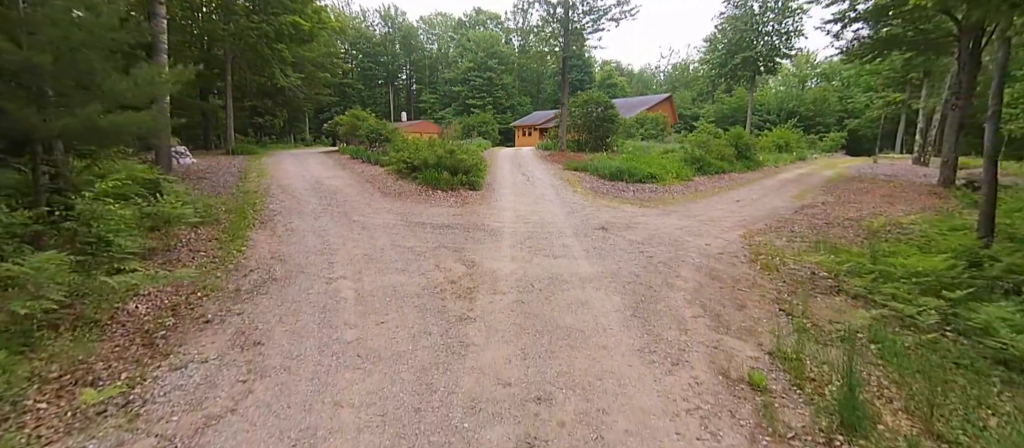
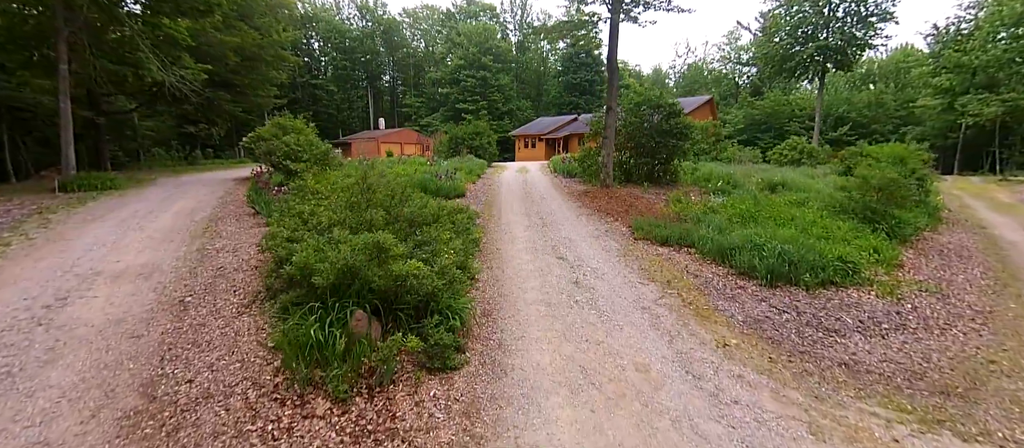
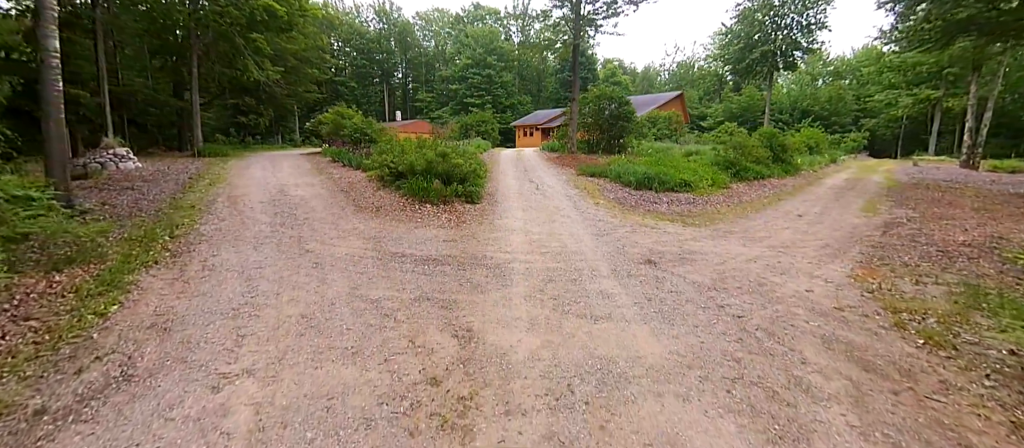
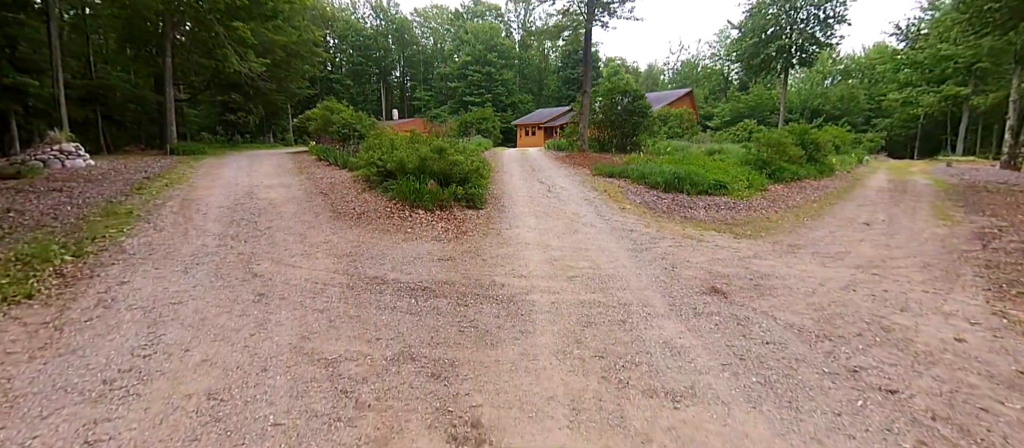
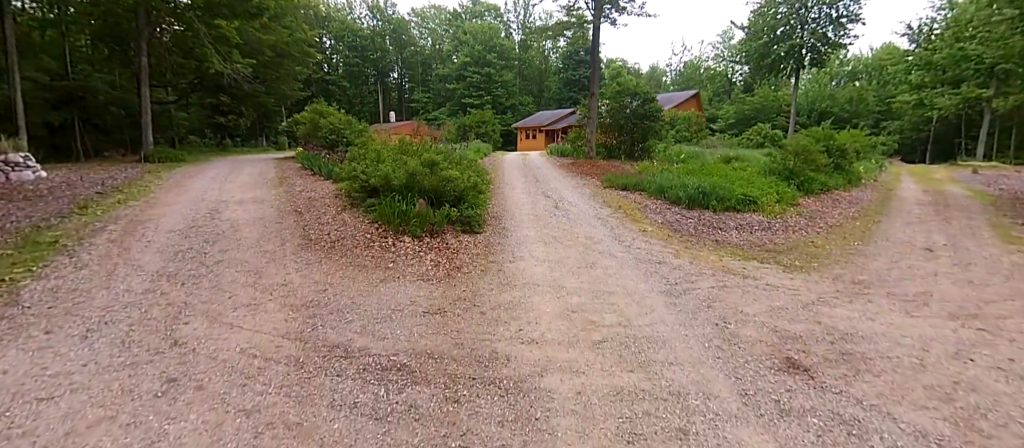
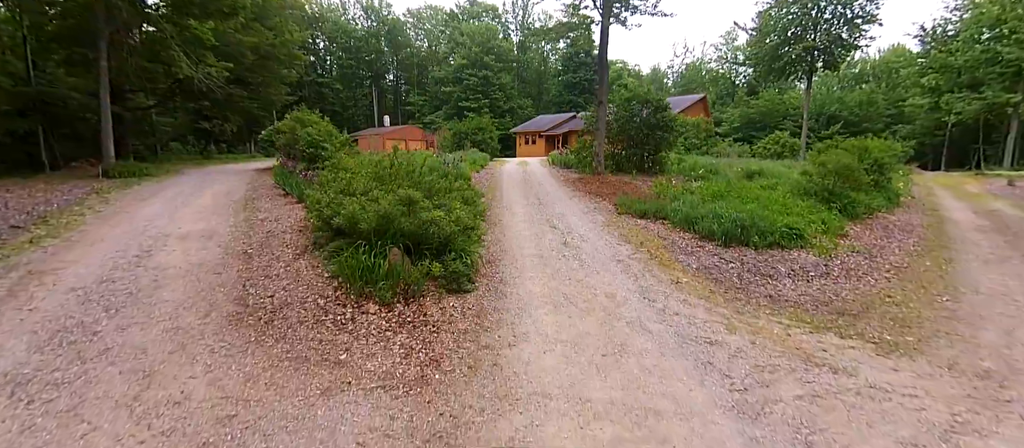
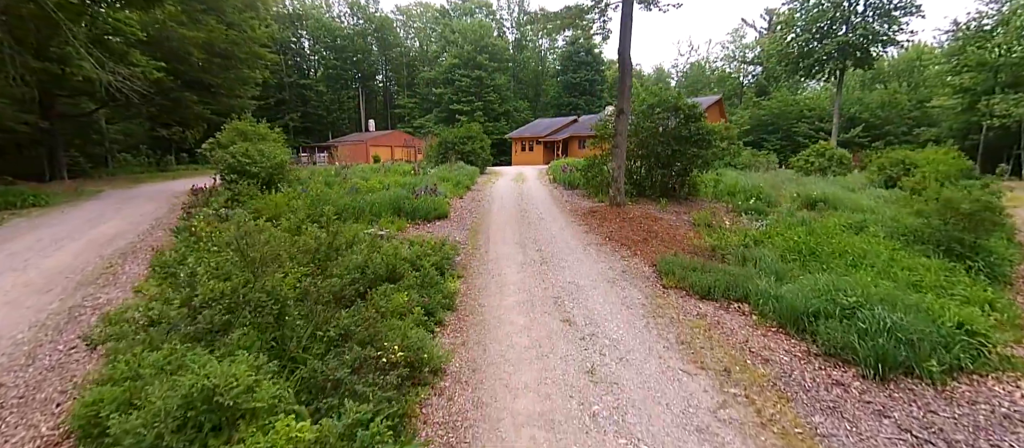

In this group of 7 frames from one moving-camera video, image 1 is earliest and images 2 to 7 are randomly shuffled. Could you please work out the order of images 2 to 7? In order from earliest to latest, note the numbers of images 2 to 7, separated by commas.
3, 4, 5, 6, 2, 7
